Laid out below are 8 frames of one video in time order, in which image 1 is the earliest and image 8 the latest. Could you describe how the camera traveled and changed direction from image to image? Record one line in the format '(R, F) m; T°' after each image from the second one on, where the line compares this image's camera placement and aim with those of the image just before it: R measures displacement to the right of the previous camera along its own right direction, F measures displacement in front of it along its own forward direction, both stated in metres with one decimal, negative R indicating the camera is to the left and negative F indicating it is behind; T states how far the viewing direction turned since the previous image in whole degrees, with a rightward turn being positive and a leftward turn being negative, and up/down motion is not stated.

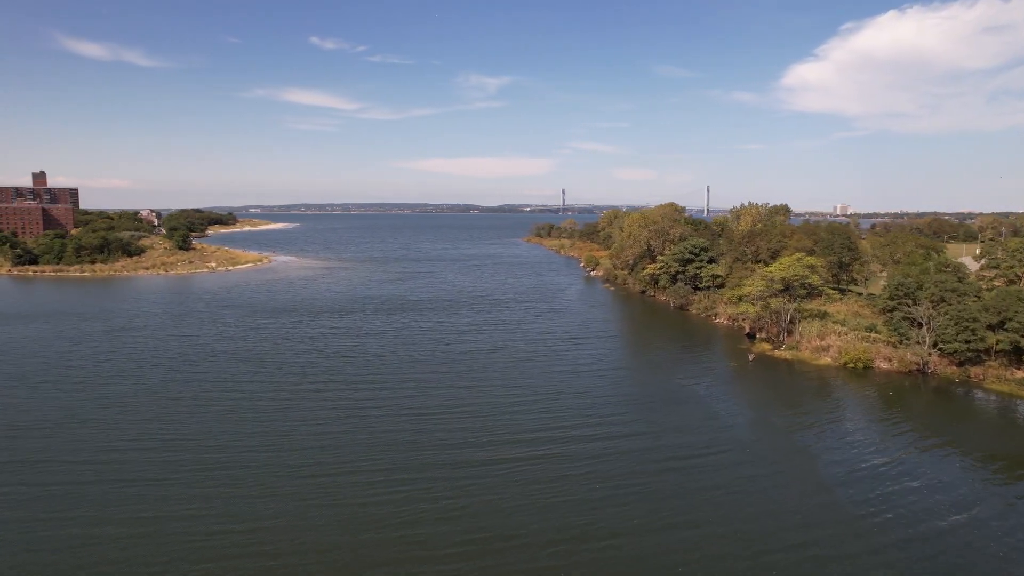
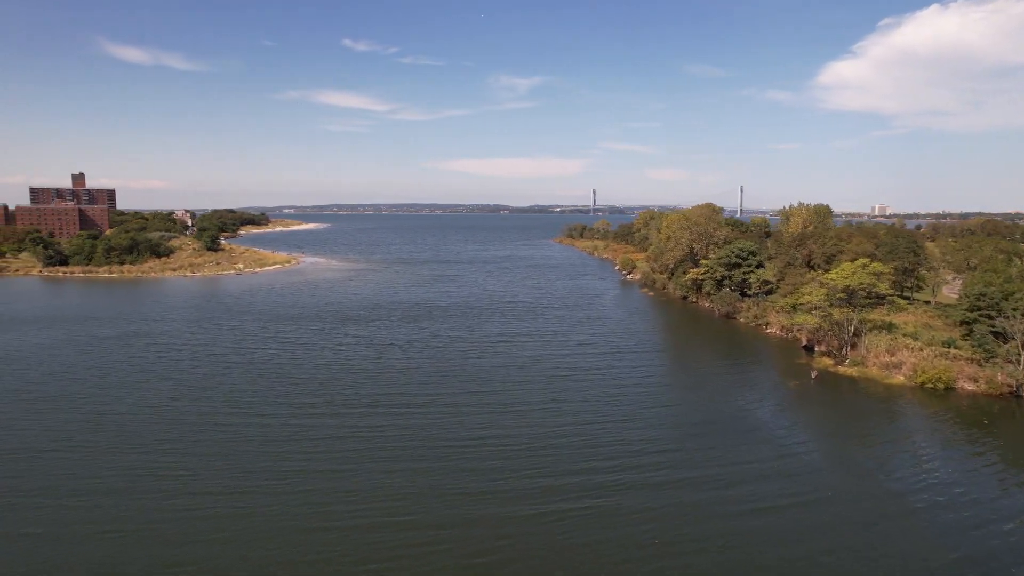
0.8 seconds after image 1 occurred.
(-0.3, +2.0) m; -3°
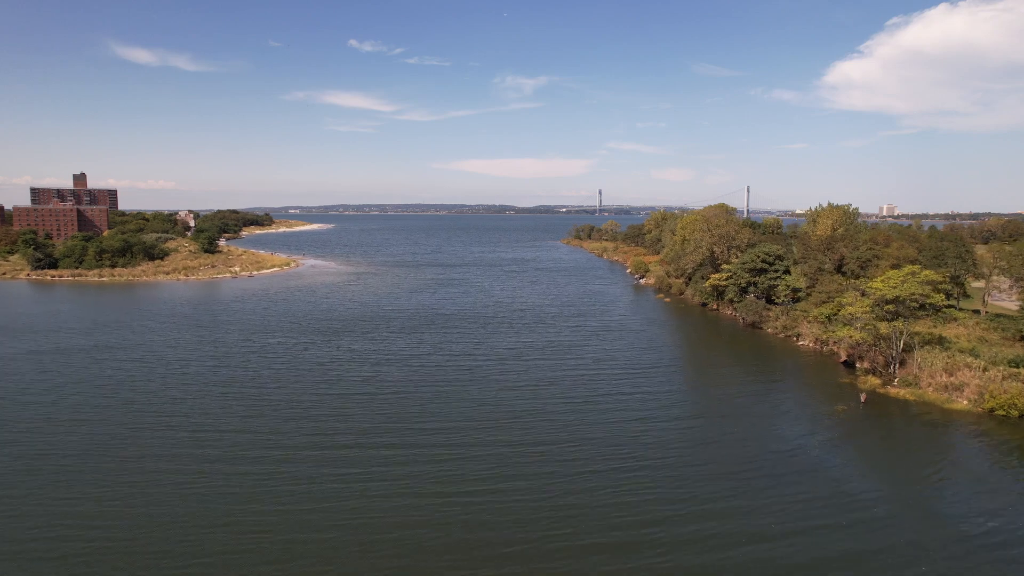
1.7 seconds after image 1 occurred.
(-0.2, +2.4) m; -1°
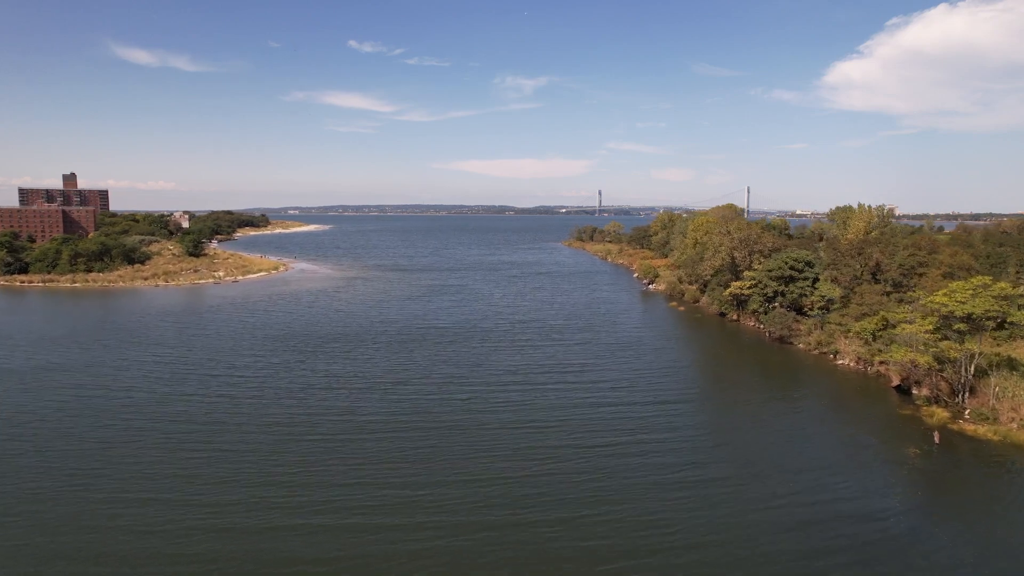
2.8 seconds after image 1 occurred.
(-0.1, +3.1) m; 0°
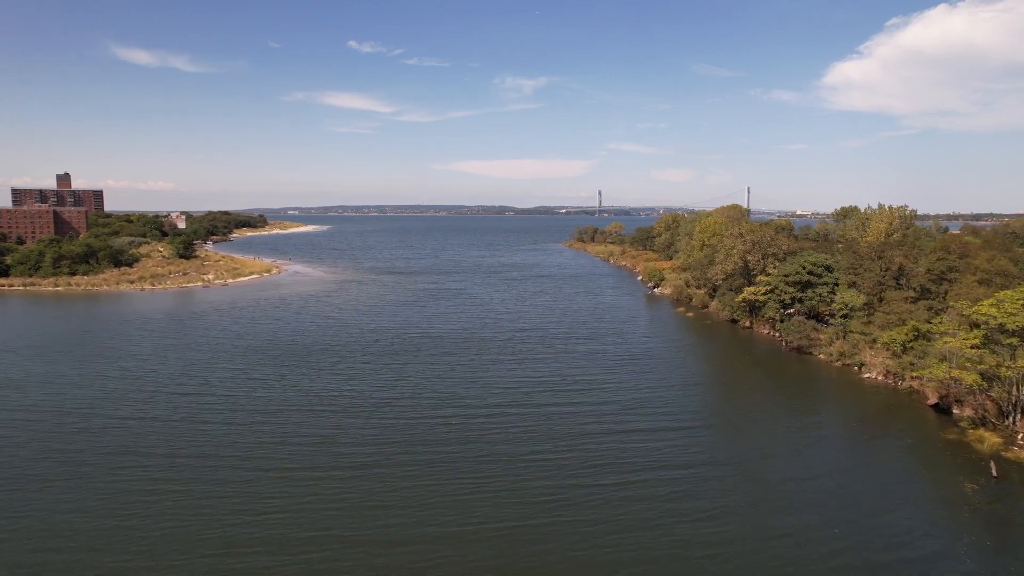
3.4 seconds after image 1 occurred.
(0.0, +1.8) m; 0°
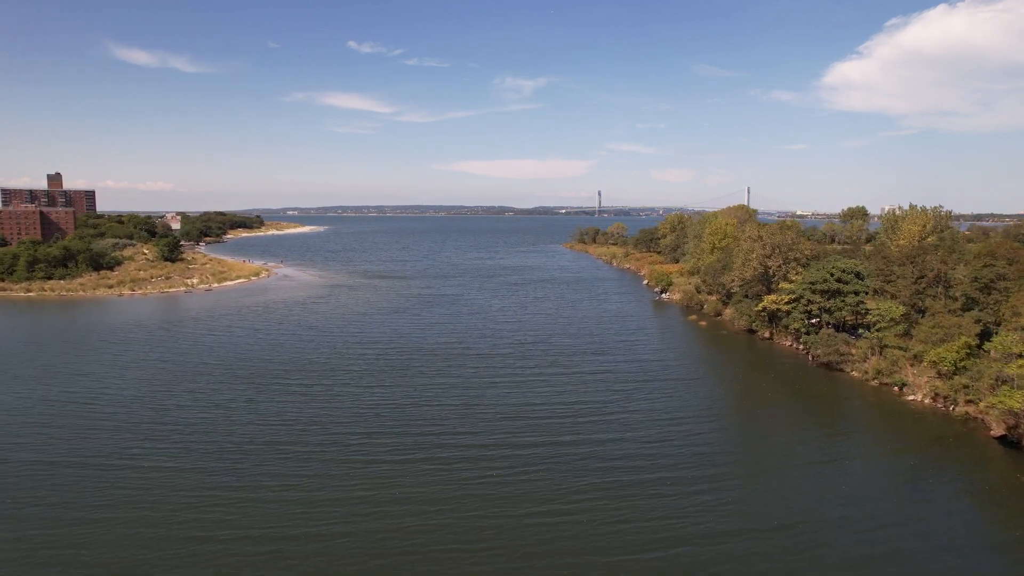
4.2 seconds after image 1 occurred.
(0.0, +2.5) m; 0°
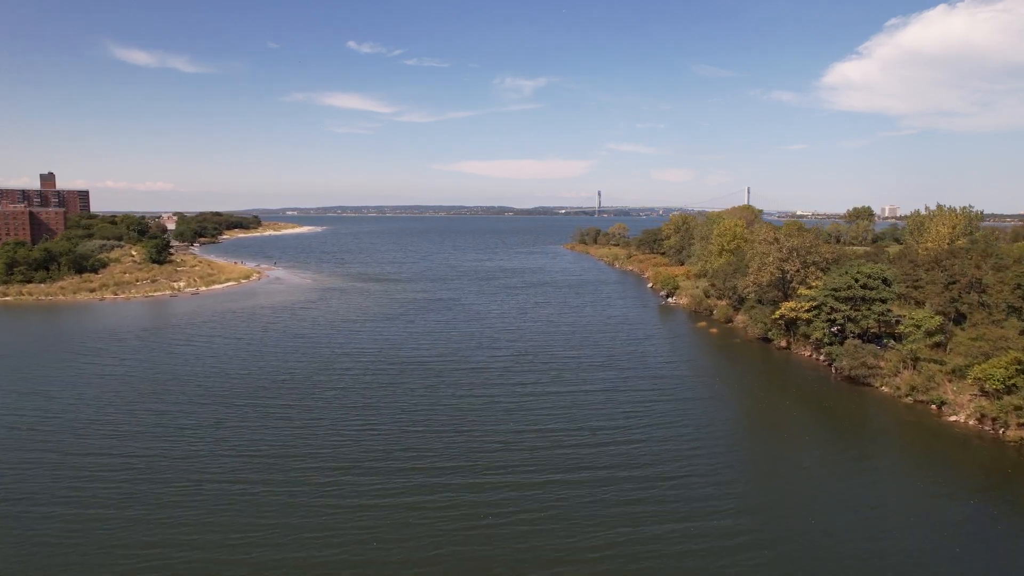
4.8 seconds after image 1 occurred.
(0.0, +1.9) m; 0°
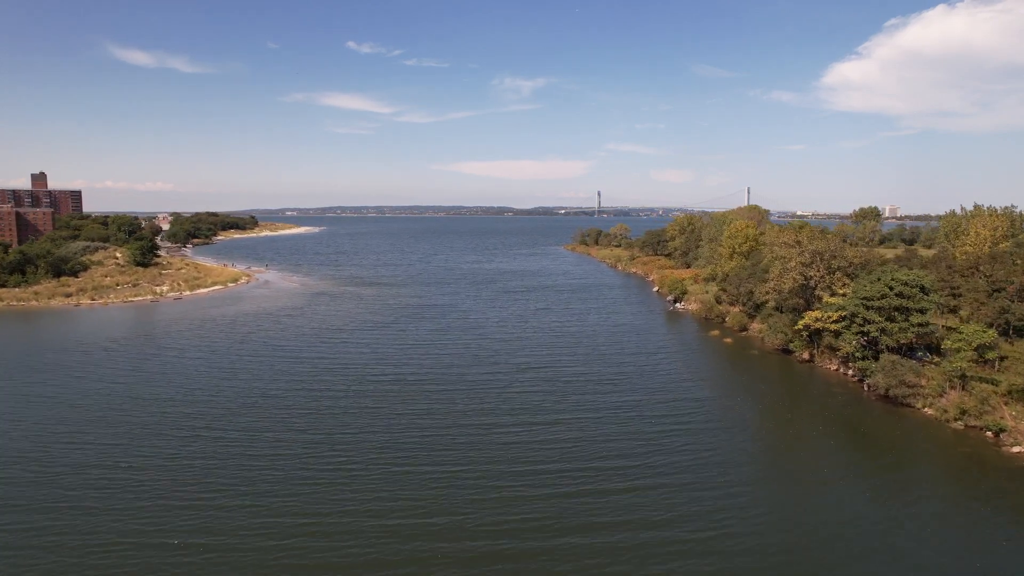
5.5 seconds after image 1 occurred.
(0.0, +2.2) m; 0°
